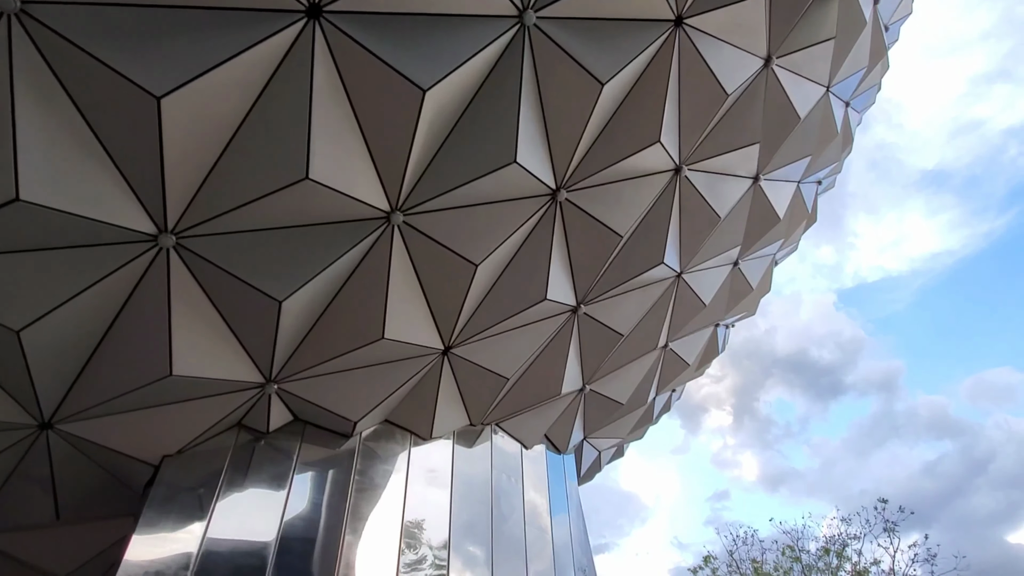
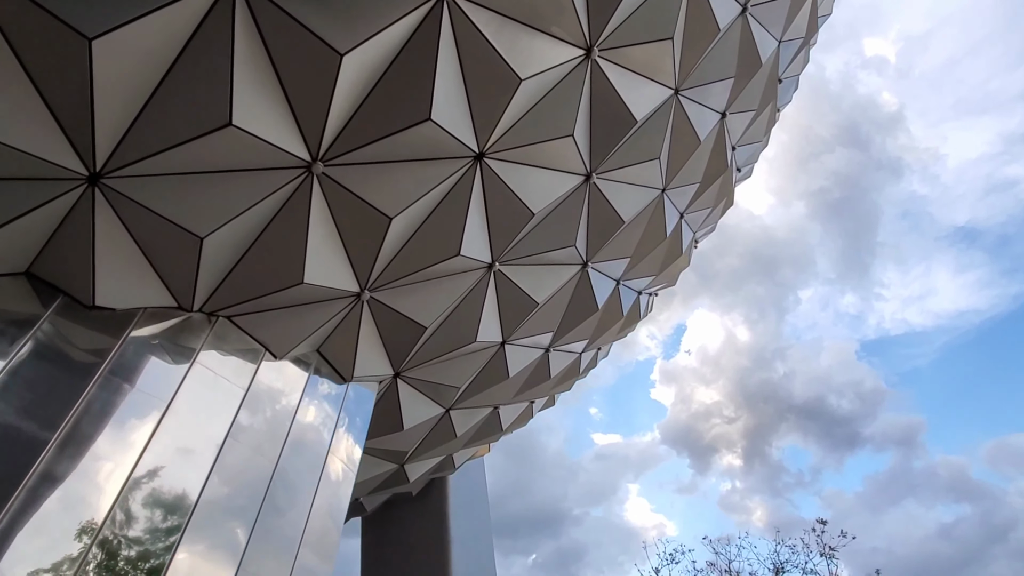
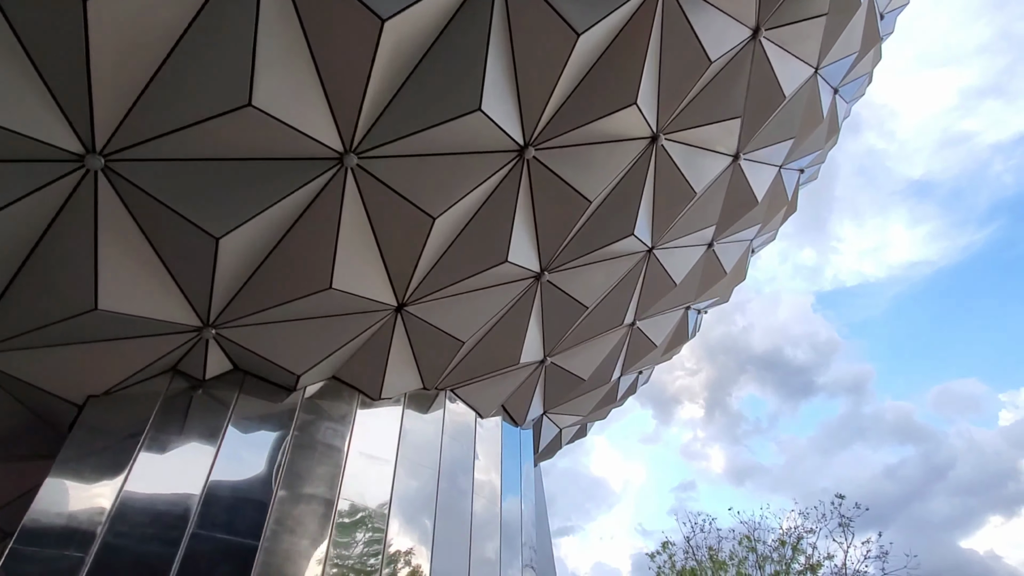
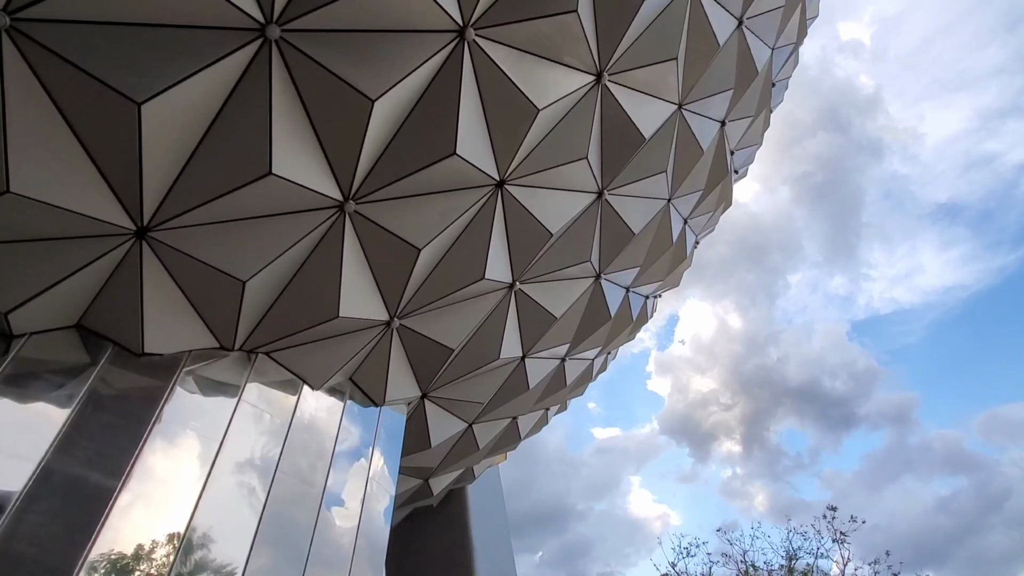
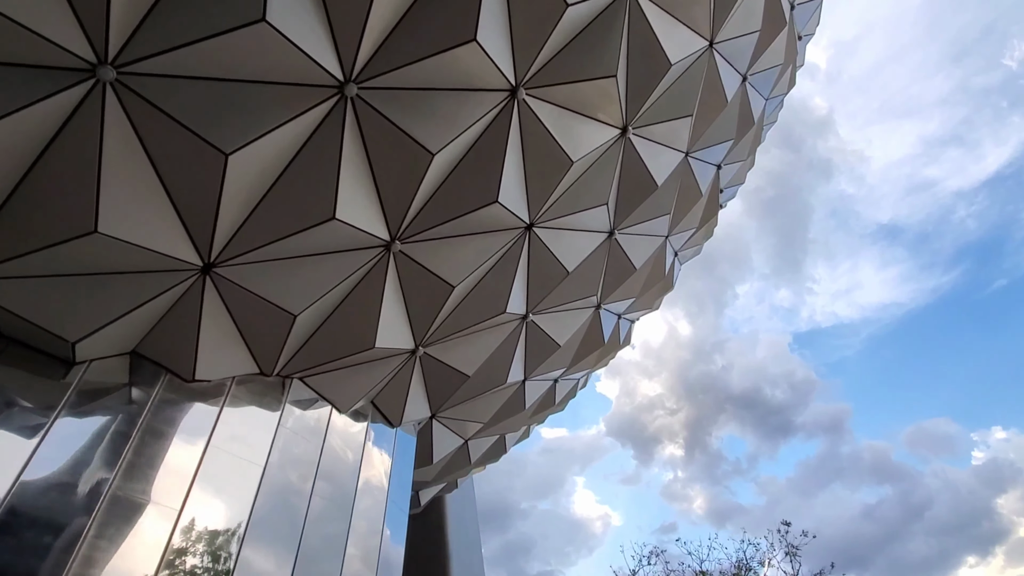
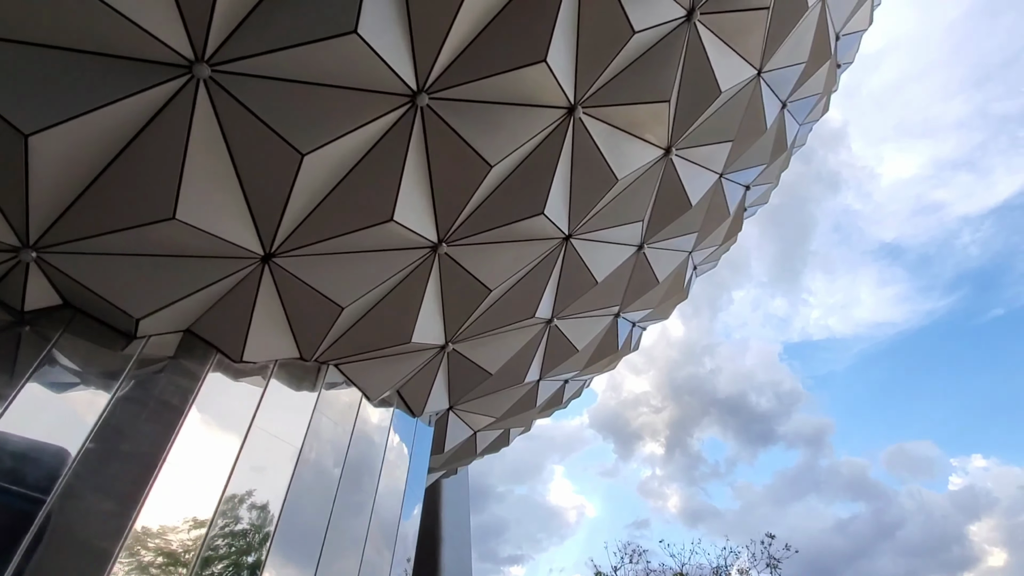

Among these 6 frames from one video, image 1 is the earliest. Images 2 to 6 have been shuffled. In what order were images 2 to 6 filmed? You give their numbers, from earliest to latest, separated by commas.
3, 6, 5, 4, 2
